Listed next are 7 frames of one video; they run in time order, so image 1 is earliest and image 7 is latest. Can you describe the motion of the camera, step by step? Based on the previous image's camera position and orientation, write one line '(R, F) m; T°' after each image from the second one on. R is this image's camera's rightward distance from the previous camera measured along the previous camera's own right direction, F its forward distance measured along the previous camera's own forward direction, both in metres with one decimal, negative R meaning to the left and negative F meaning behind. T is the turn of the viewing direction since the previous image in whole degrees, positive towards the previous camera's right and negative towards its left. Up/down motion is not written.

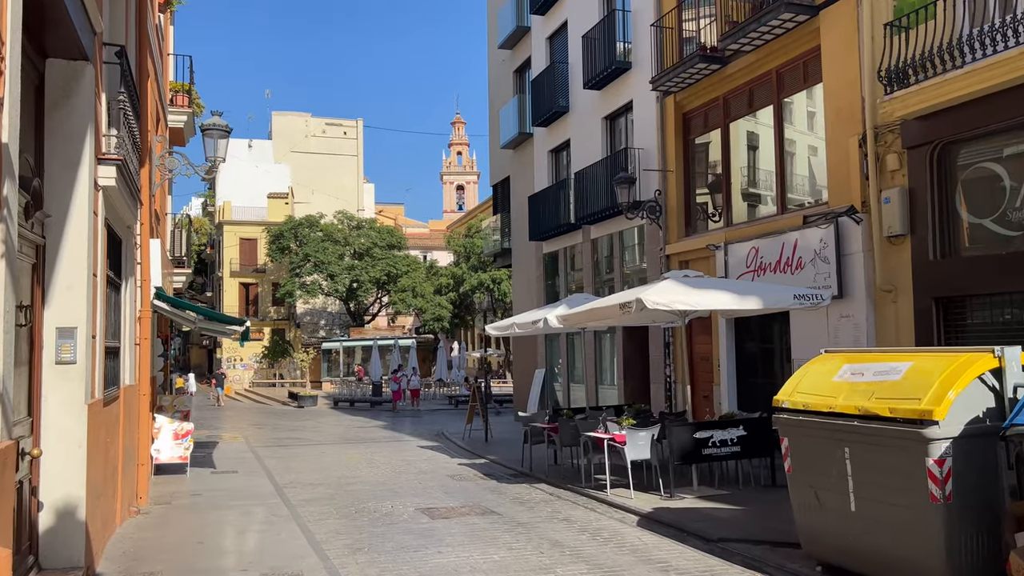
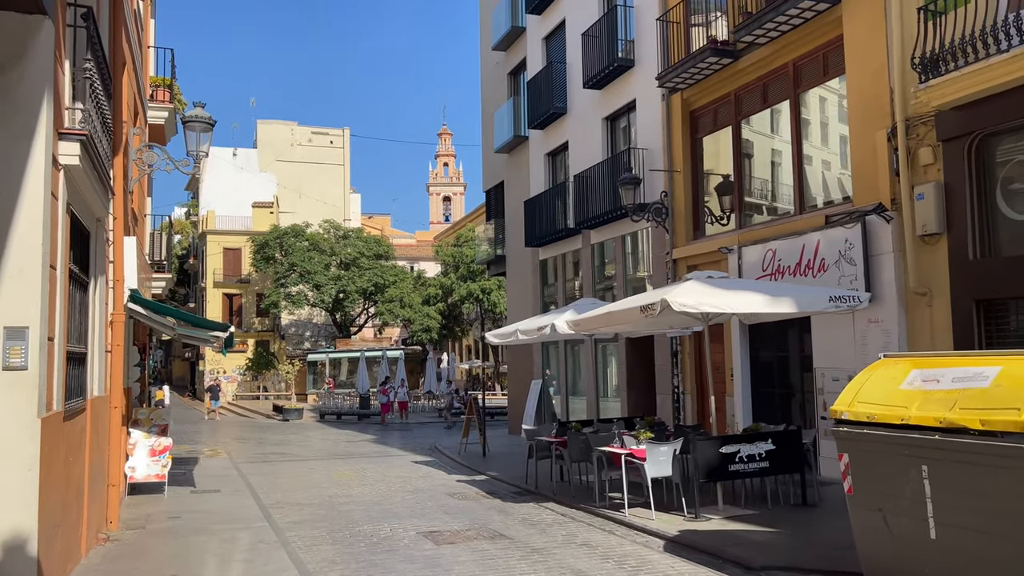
(-0.3, +0.9) m; +1°
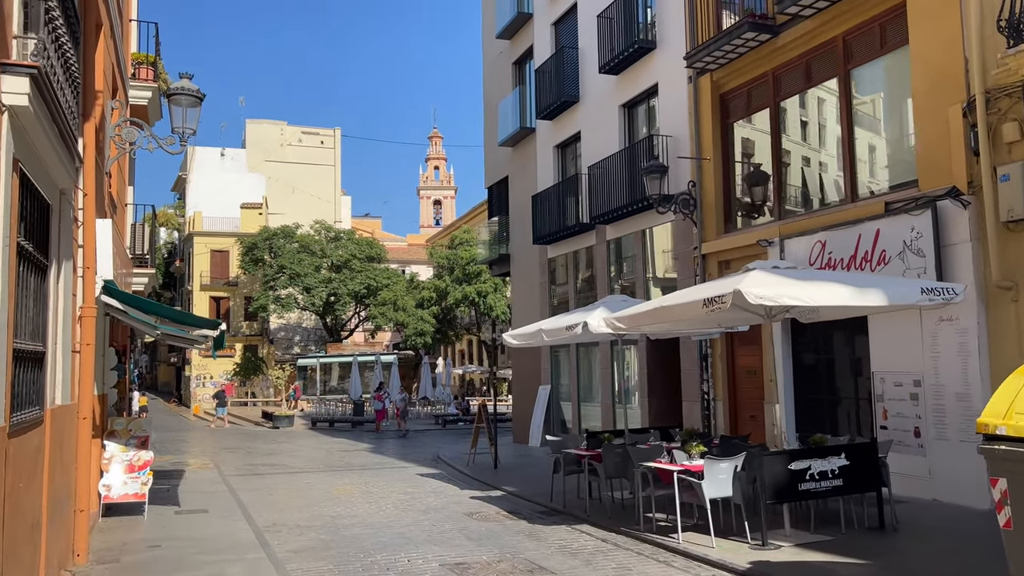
(-0.5, +1.3) m; +1°
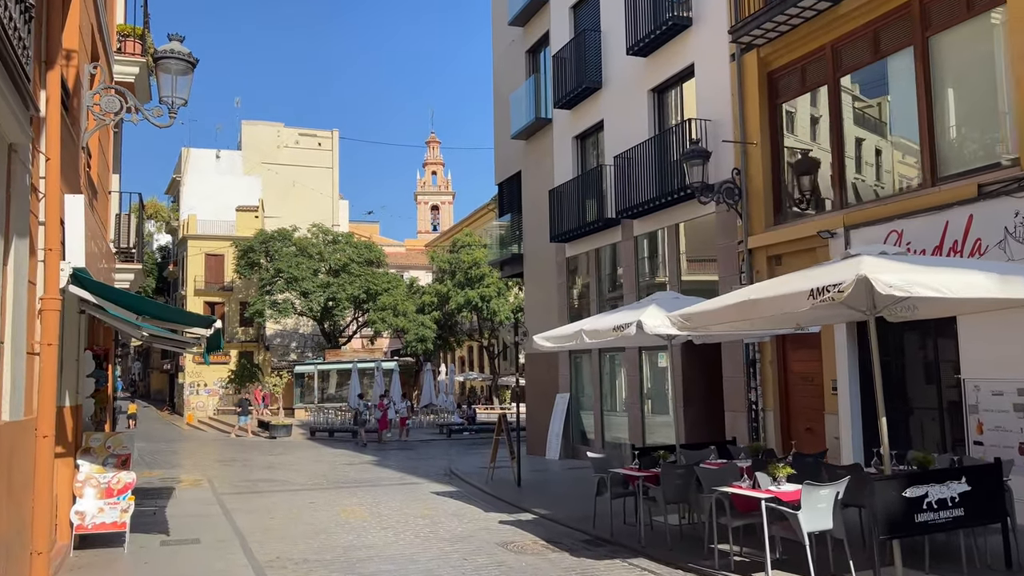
(-0.5, +1.5) m; 0°
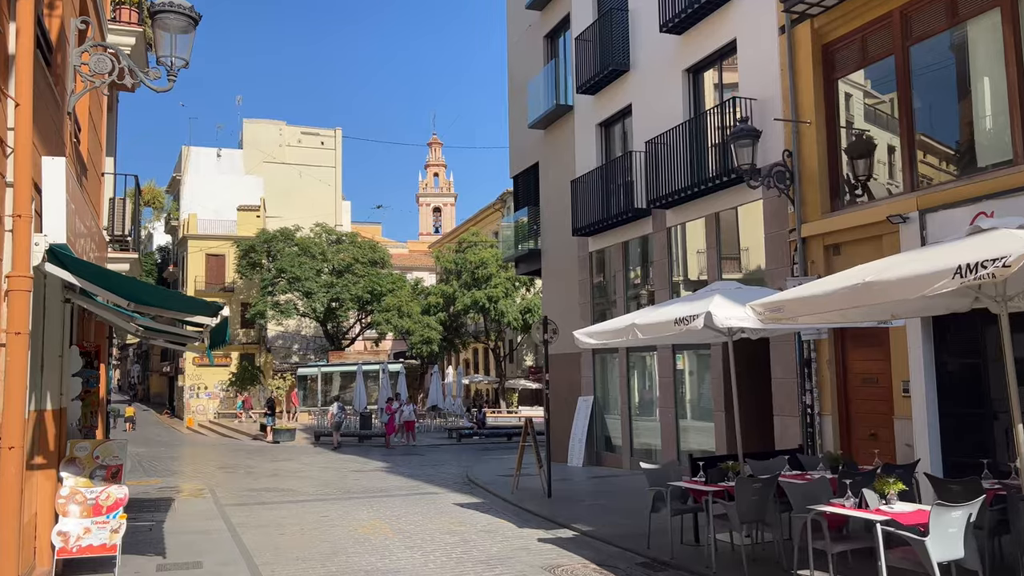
(-0.5, +1.2) m; 0°
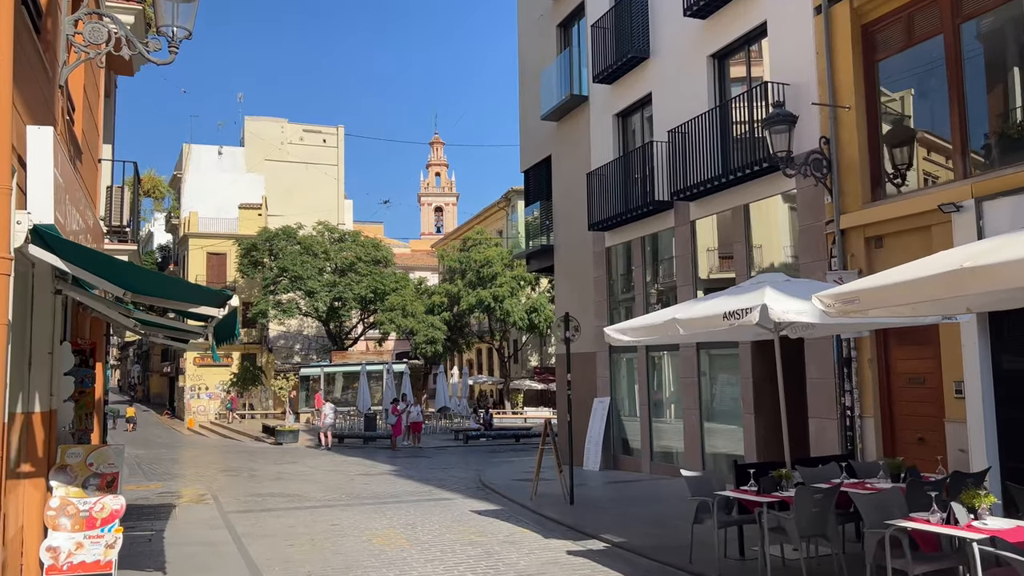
(-0.3, +0.7) m; 0°
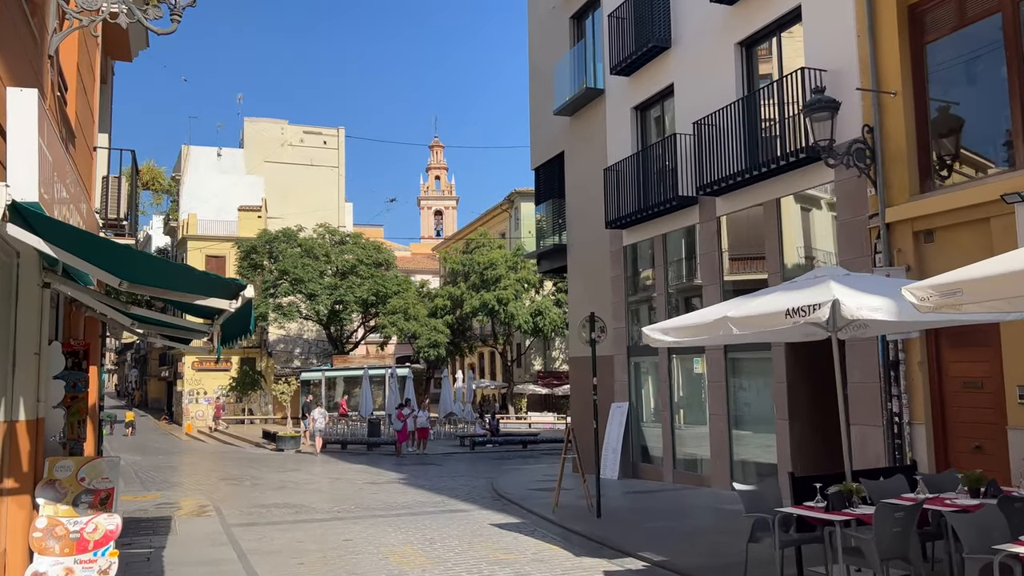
(-0.4, +0.8) m; 0°
